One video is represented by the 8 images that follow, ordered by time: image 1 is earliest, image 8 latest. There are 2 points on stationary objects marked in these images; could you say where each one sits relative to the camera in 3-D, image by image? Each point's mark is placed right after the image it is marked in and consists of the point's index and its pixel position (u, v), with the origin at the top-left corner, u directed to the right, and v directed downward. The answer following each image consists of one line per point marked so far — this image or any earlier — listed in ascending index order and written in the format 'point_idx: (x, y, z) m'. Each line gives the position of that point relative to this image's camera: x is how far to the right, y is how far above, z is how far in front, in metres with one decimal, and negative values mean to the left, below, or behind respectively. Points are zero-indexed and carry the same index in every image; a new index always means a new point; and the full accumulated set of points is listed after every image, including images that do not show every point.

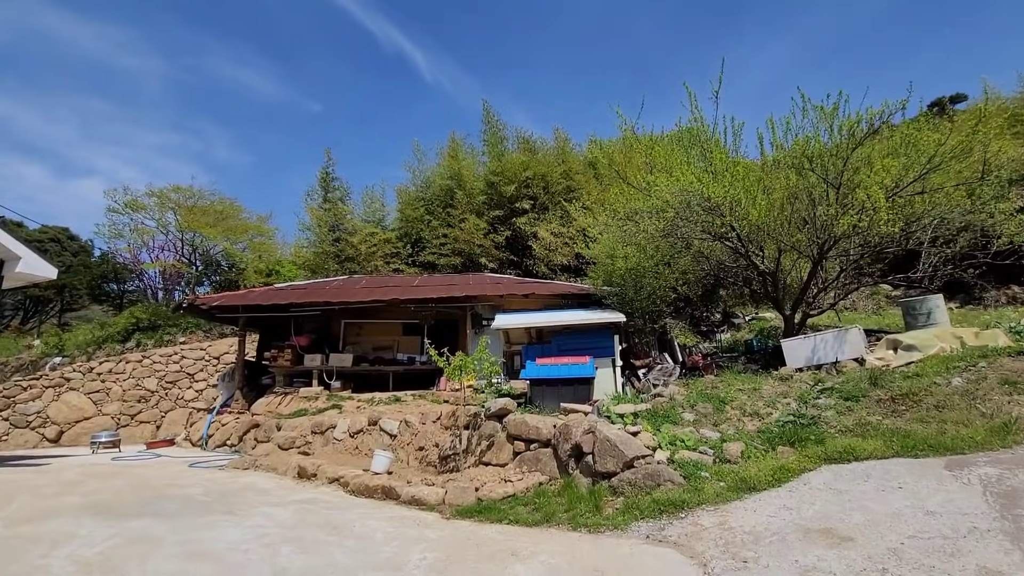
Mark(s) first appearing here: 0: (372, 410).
0: (-3.0, -2.6, +10.5) m
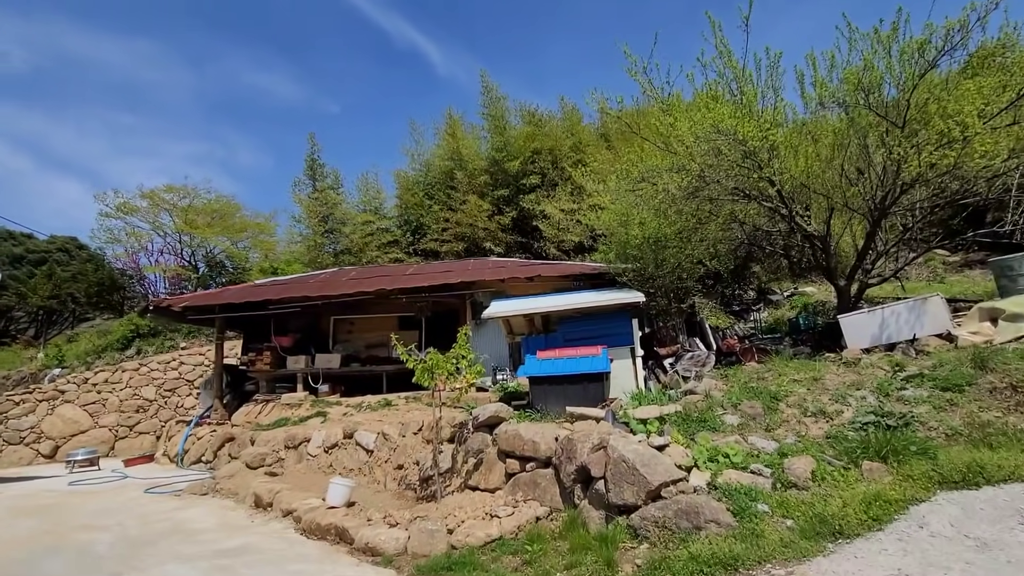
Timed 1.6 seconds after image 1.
0: (-2.9, -2.4, +9.1) m
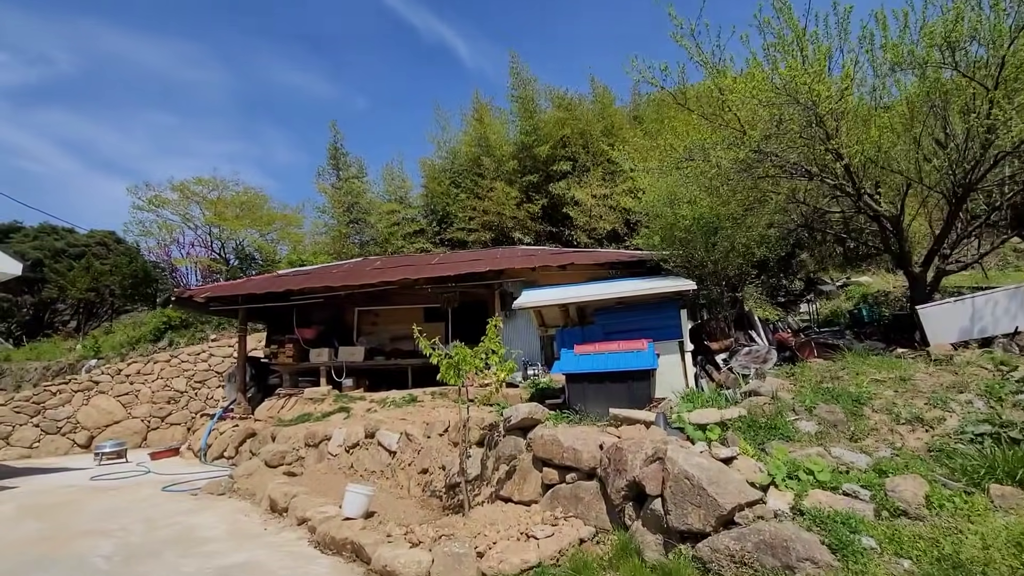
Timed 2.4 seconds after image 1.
0: (-2.3, -2.2, +8.5) m
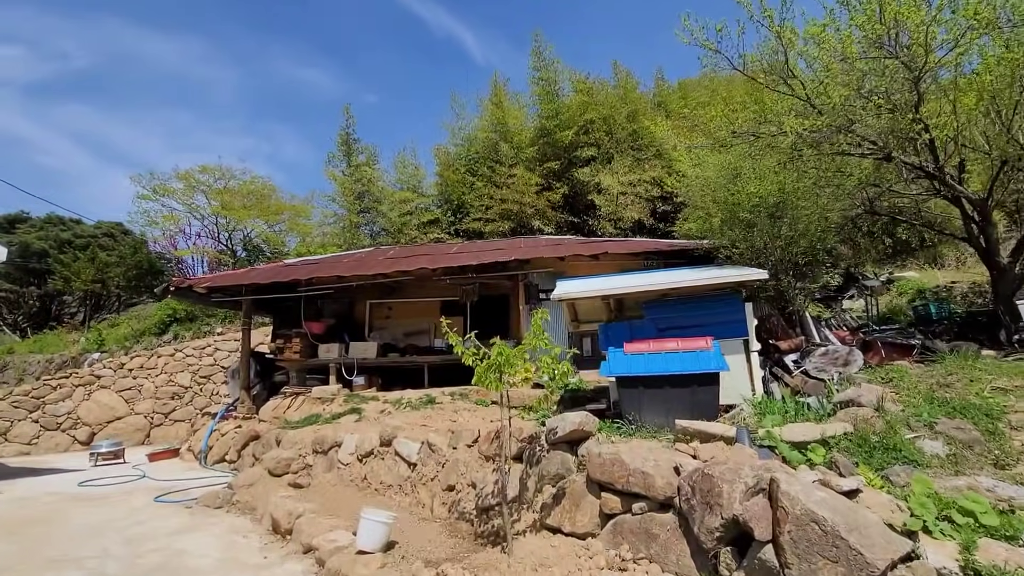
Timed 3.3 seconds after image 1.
0: (-1.9, -2.0, +7.7) m
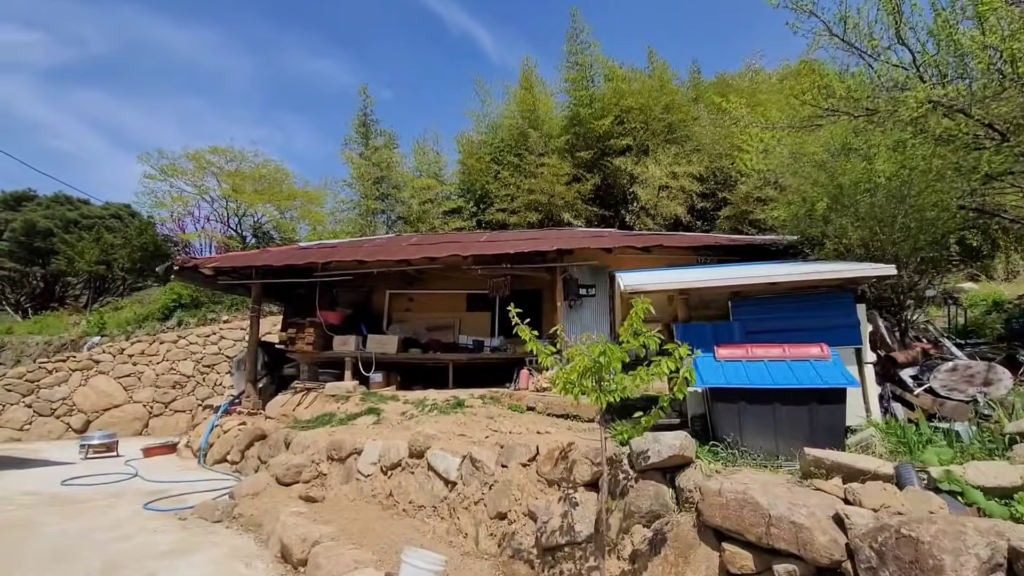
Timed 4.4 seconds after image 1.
0: (-1.3, -1.9, +6.7) m
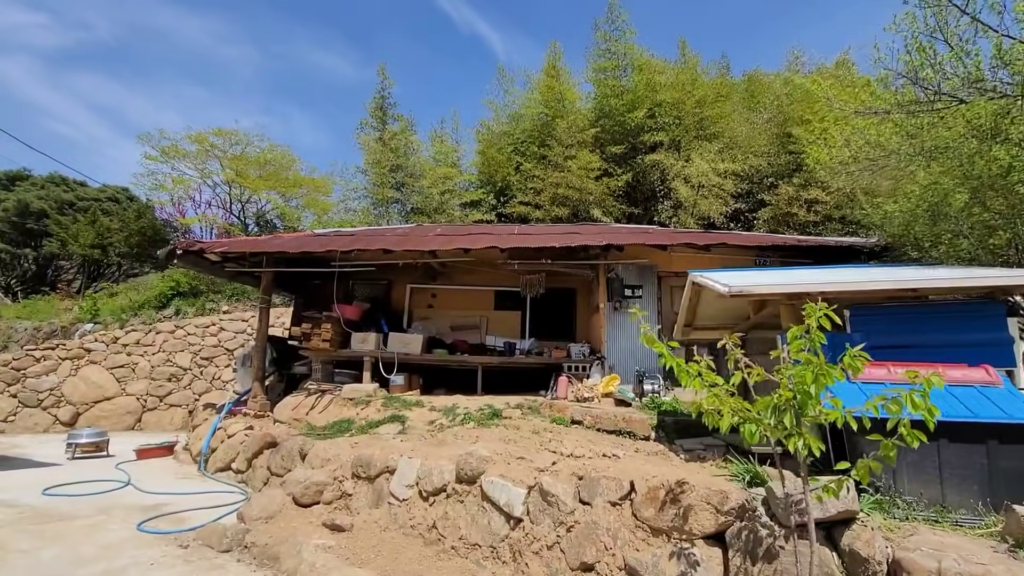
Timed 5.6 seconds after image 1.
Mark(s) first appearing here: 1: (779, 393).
0: (-0.6, -1.8, +5.8) m
1: (+1.2, -0.6, +2.5) m
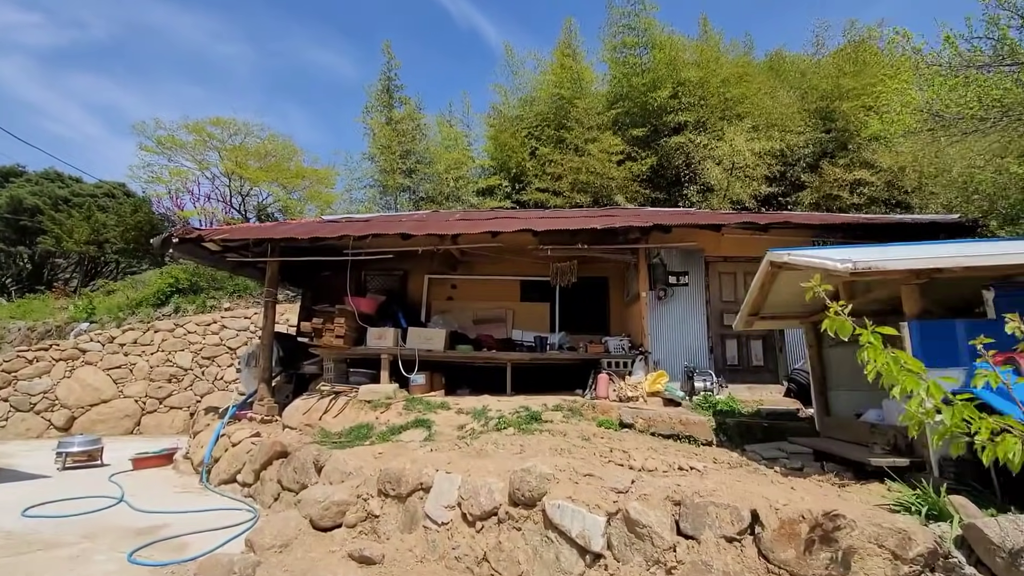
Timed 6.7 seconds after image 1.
0: (-0.1, -1.6, +5.0) m
1: (+1.7, -0.4, +1.7) m
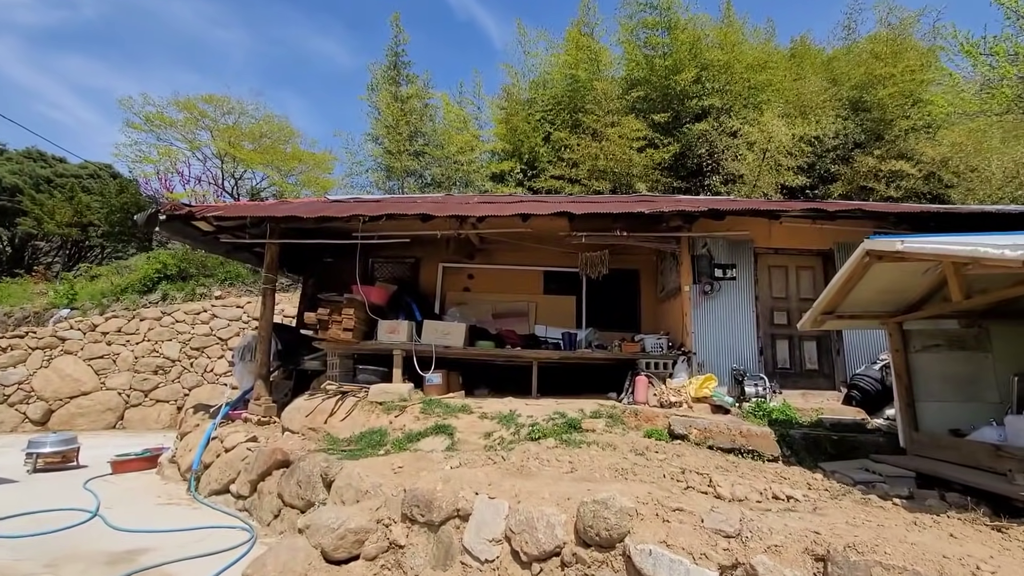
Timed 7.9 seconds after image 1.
0: (+0.3, -1.5, +4.2) m
1: (+2.2, -0.4, +1.0) m
